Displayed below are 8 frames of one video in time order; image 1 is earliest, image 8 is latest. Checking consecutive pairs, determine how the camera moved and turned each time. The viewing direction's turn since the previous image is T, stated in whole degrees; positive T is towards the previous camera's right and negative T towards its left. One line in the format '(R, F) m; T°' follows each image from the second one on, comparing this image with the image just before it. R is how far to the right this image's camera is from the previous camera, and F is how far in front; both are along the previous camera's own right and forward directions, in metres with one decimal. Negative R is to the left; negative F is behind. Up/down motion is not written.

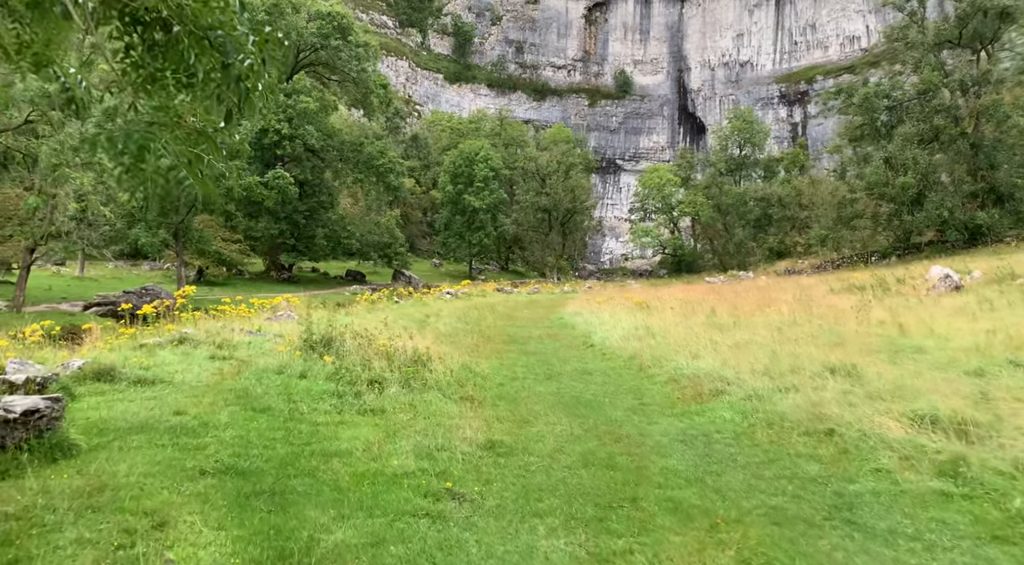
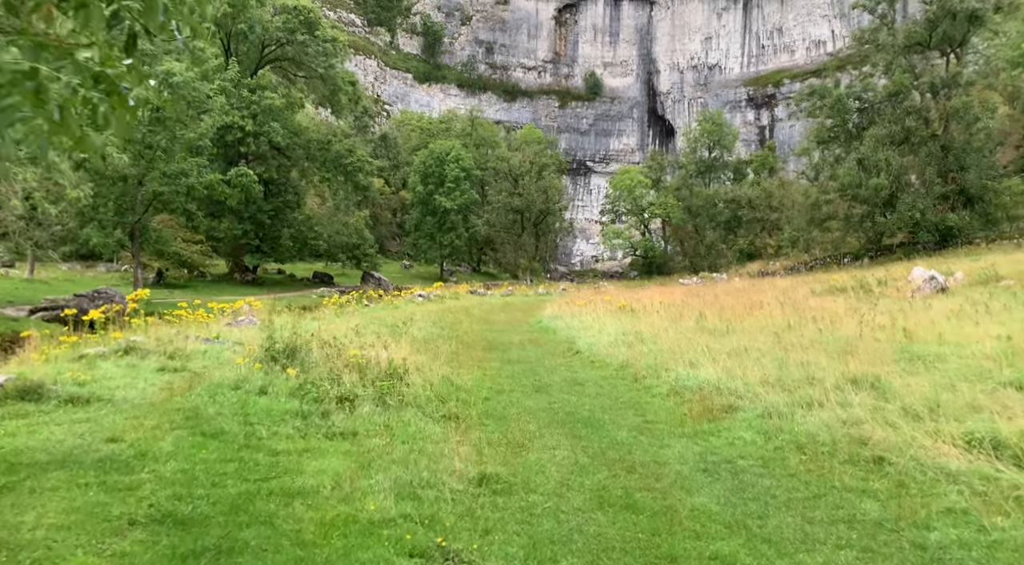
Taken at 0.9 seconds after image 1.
(-0.1, +0.6) m; +3°
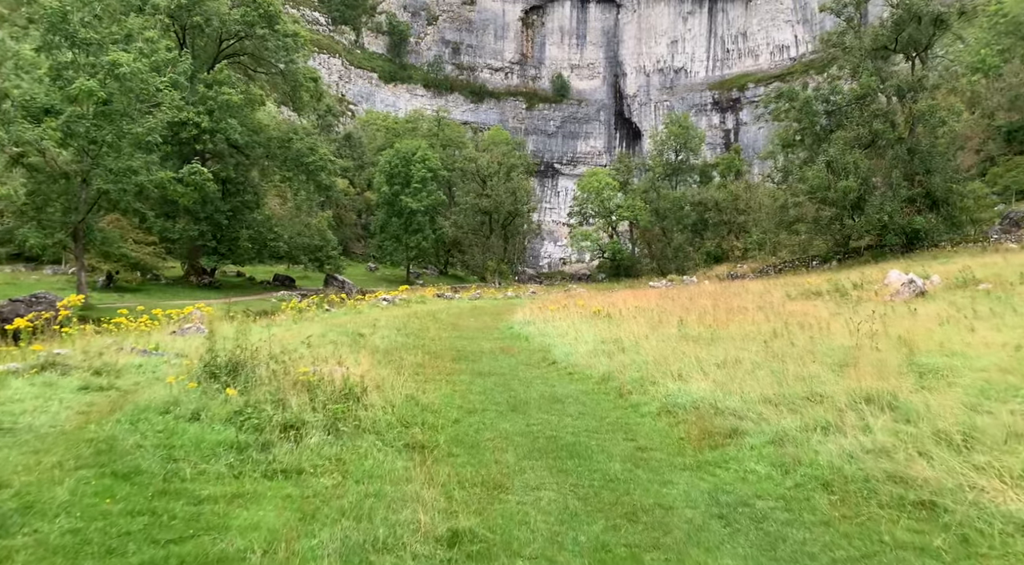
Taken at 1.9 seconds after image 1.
(0.0, +0.6) m; +3°
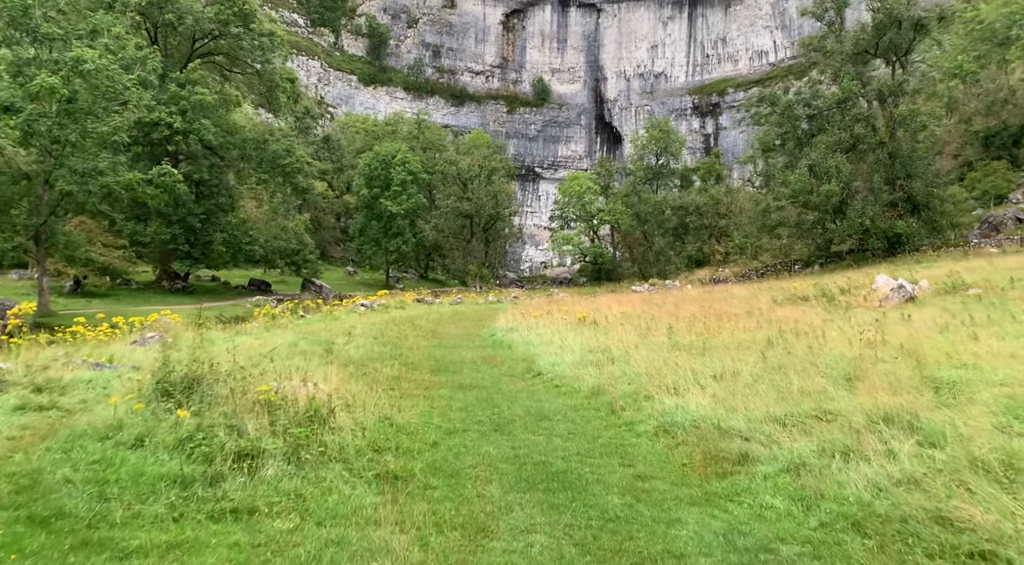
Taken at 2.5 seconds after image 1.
(0.0, +0.4) m; +2°
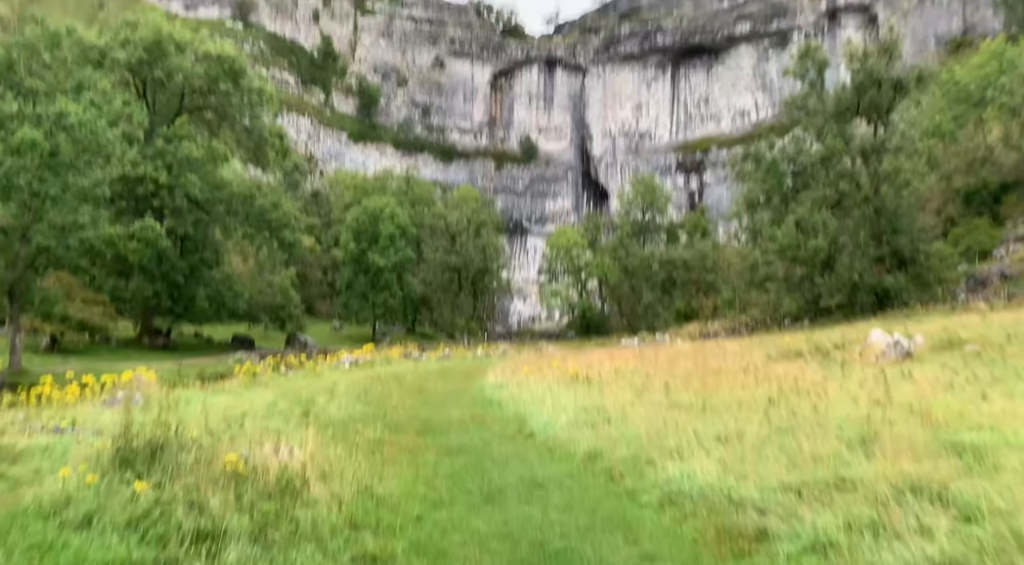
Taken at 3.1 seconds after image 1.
(0.0, +0.3) m; +1°
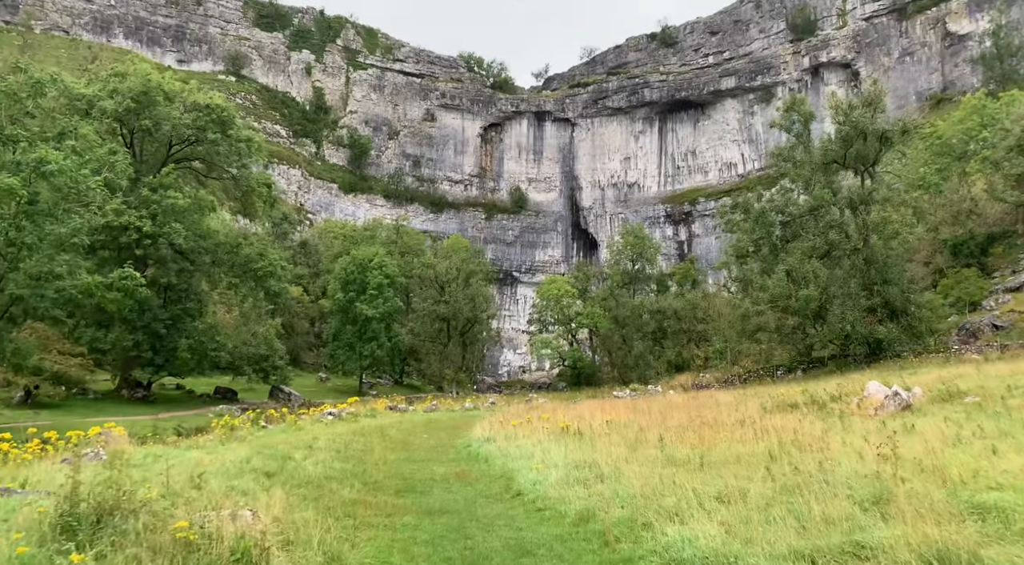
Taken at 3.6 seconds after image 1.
(0.0, +0.3) m; +1°
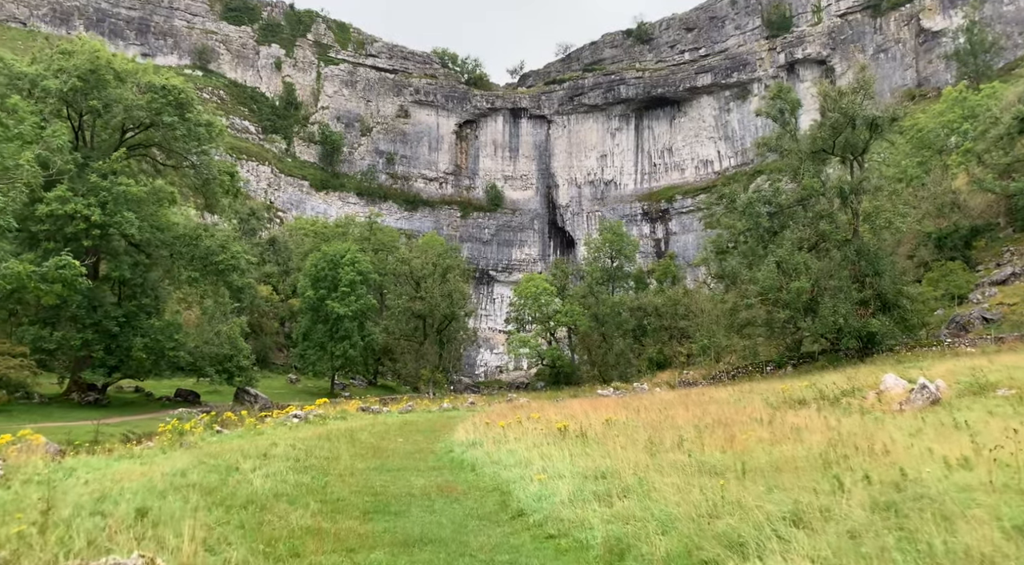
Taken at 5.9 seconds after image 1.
(-0.2, +1.4) m; +2°
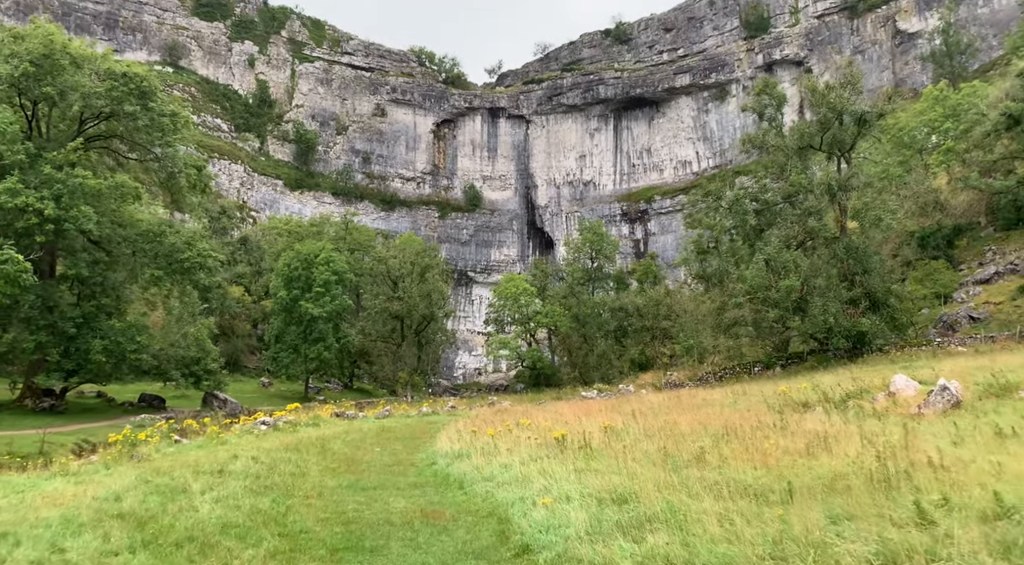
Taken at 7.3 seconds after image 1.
(-0.2, +1.0) m; +2°
